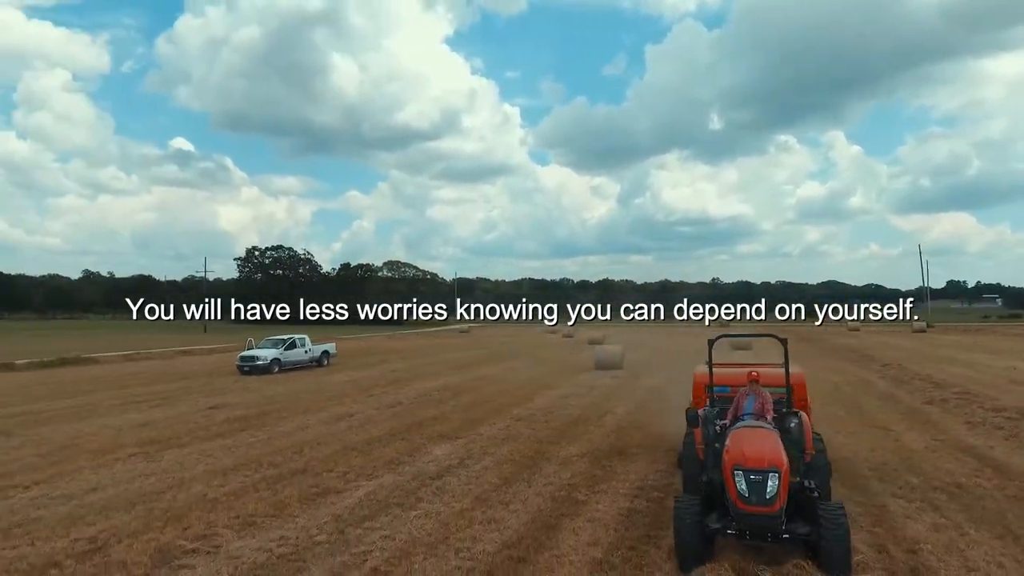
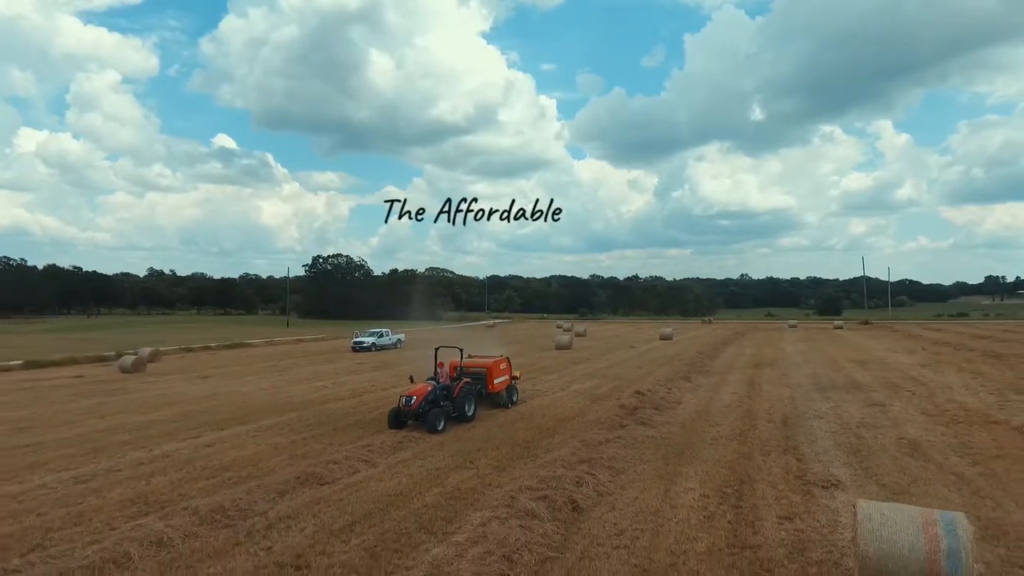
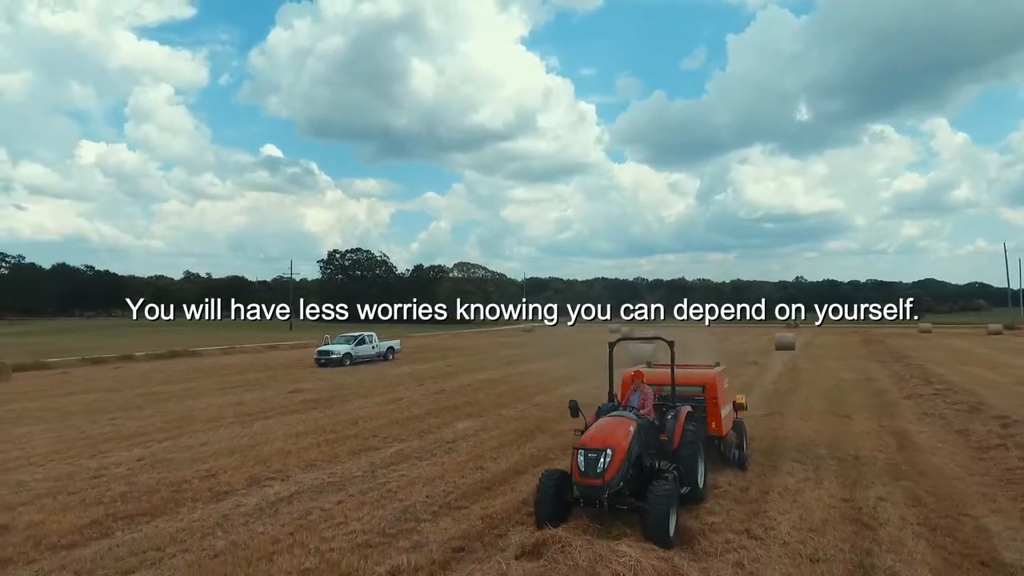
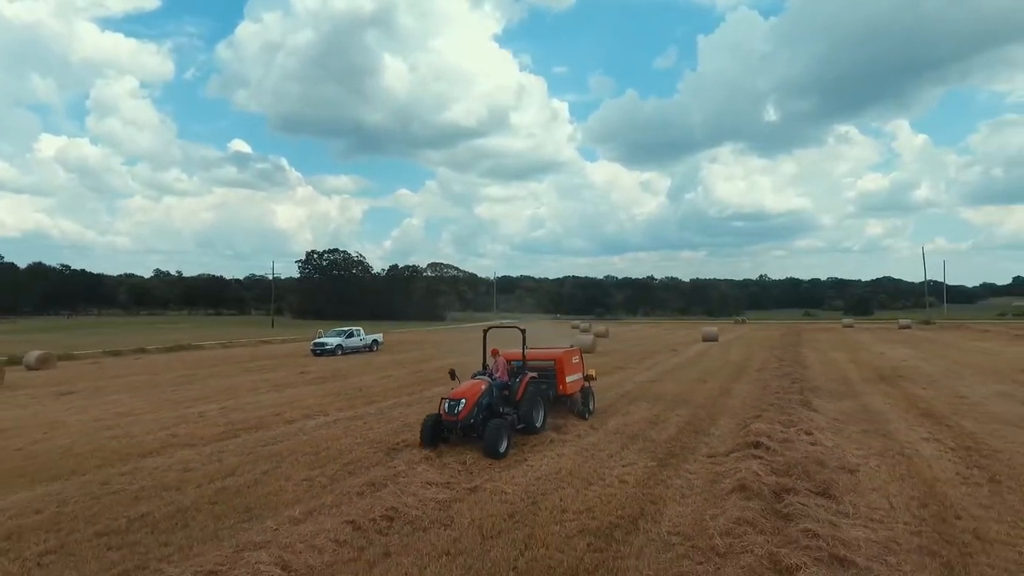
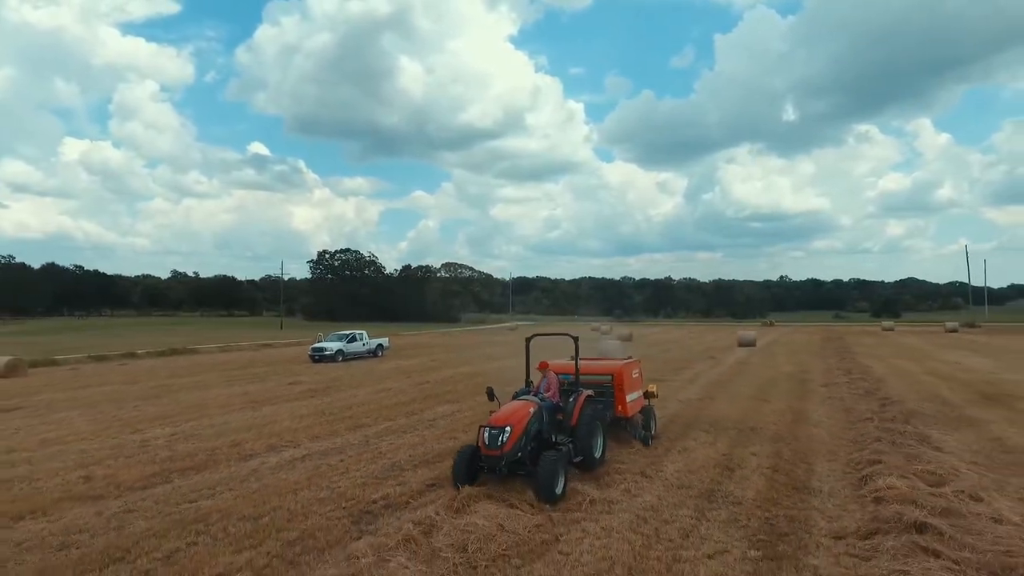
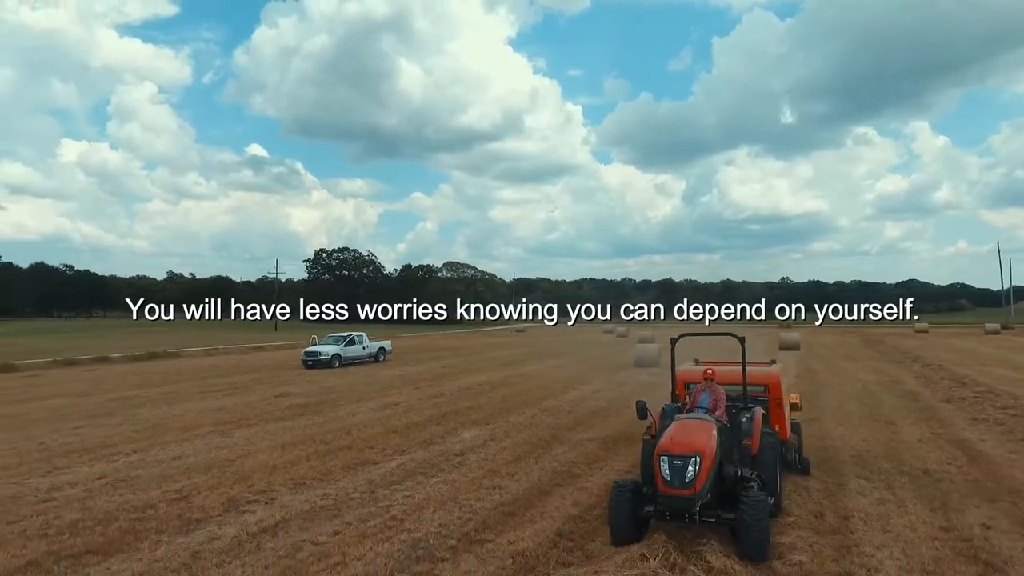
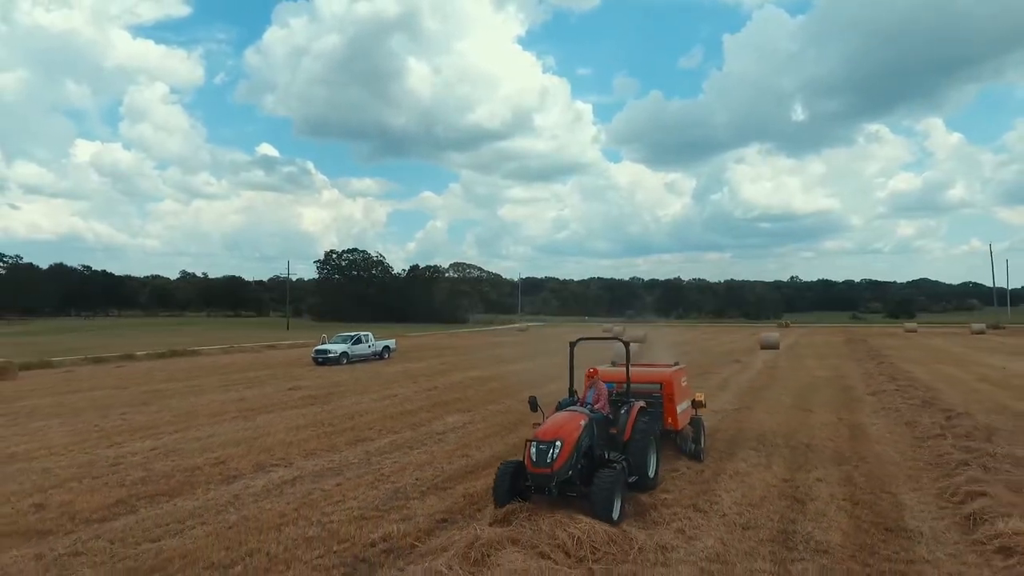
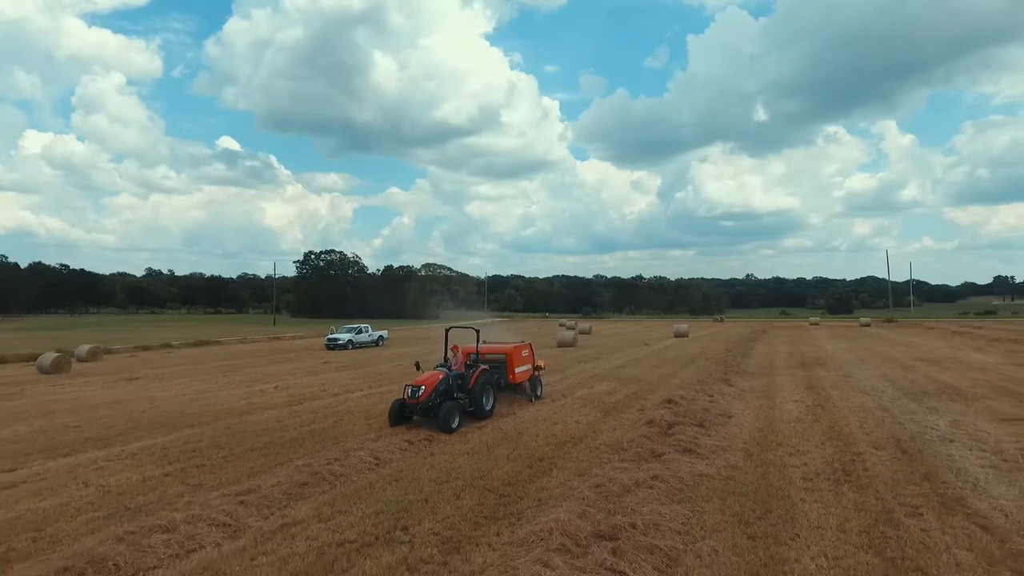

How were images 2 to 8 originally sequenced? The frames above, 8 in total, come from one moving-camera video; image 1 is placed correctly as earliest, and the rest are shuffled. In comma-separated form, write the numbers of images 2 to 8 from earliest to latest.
6, 3, 7, 5, 4, 8, 2
